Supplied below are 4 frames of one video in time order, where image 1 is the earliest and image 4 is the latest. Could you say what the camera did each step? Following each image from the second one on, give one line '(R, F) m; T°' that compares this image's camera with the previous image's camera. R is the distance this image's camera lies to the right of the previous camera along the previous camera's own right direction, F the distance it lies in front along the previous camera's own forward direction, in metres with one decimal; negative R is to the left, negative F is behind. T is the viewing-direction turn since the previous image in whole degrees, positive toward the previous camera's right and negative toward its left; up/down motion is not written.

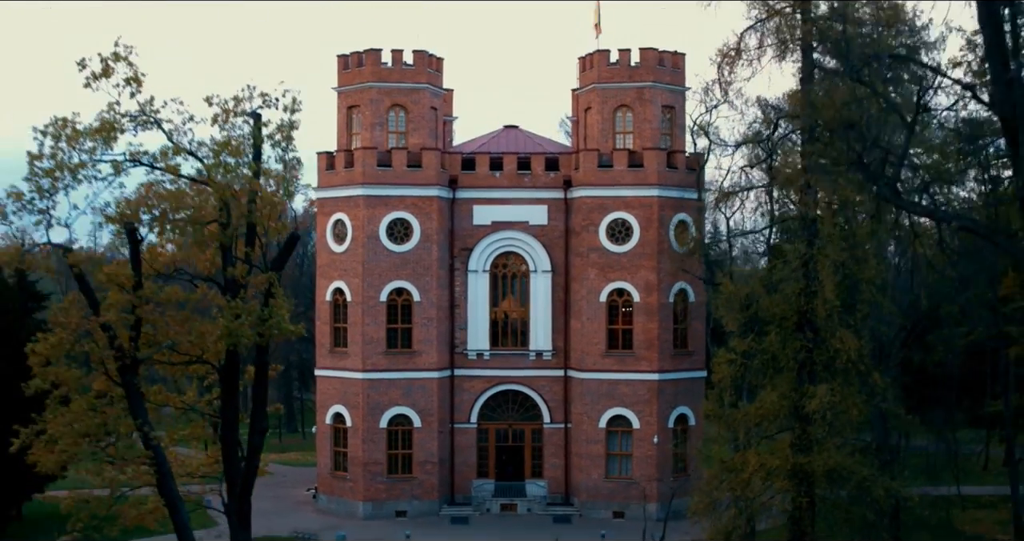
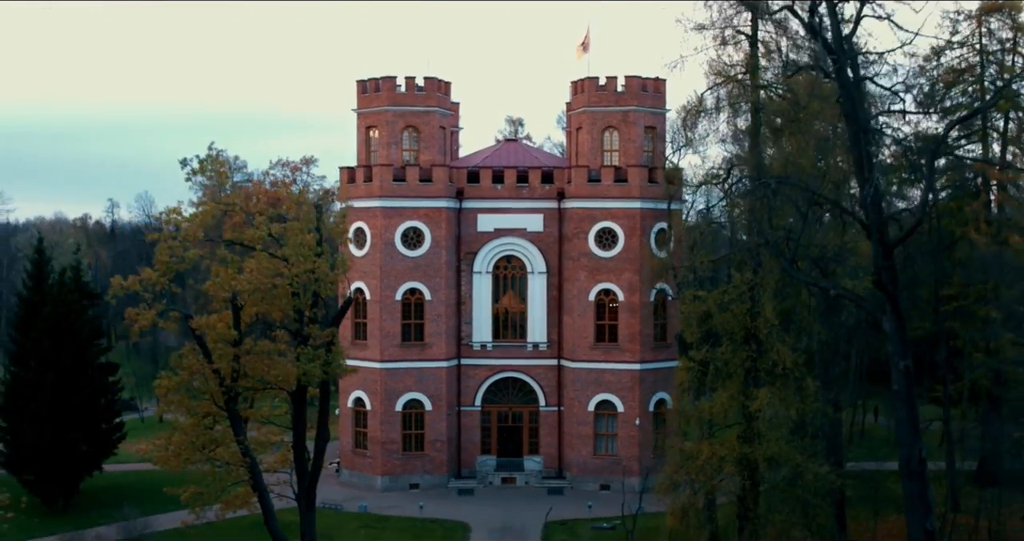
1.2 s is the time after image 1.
(+0.1, -3.3) m; 0°
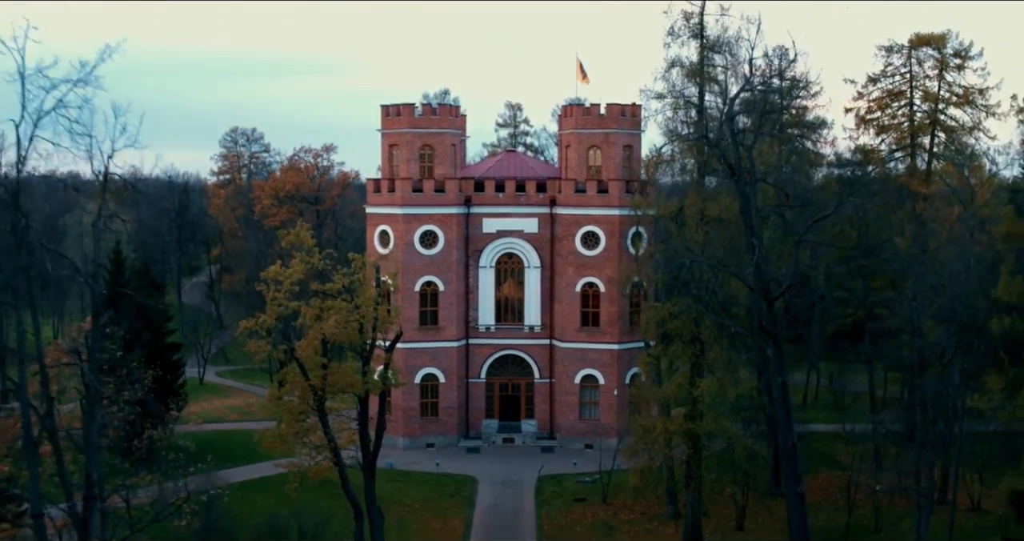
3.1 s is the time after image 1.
(0.0, -5.4) m; 0°
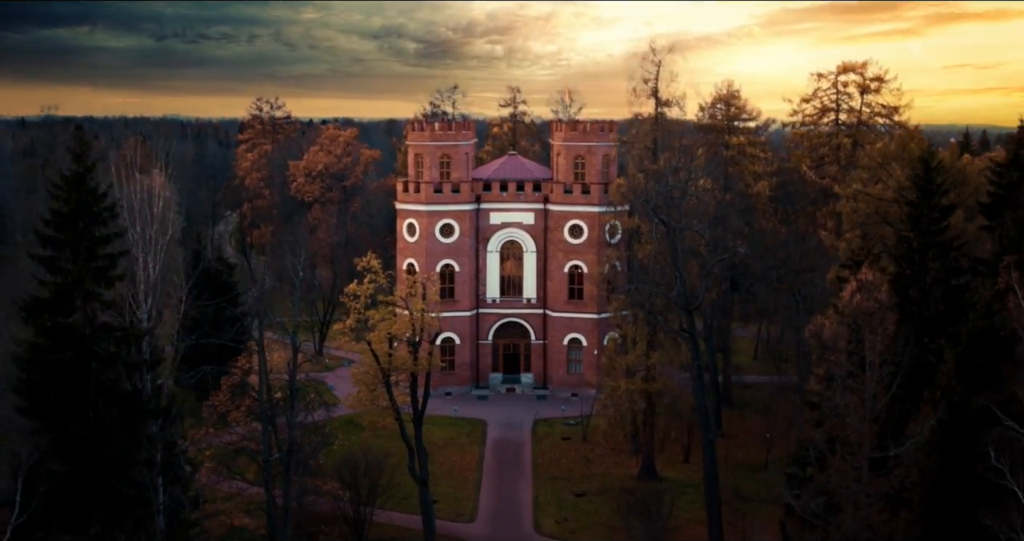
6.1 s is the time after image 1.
(-0.2, -8.3) m; 0°
